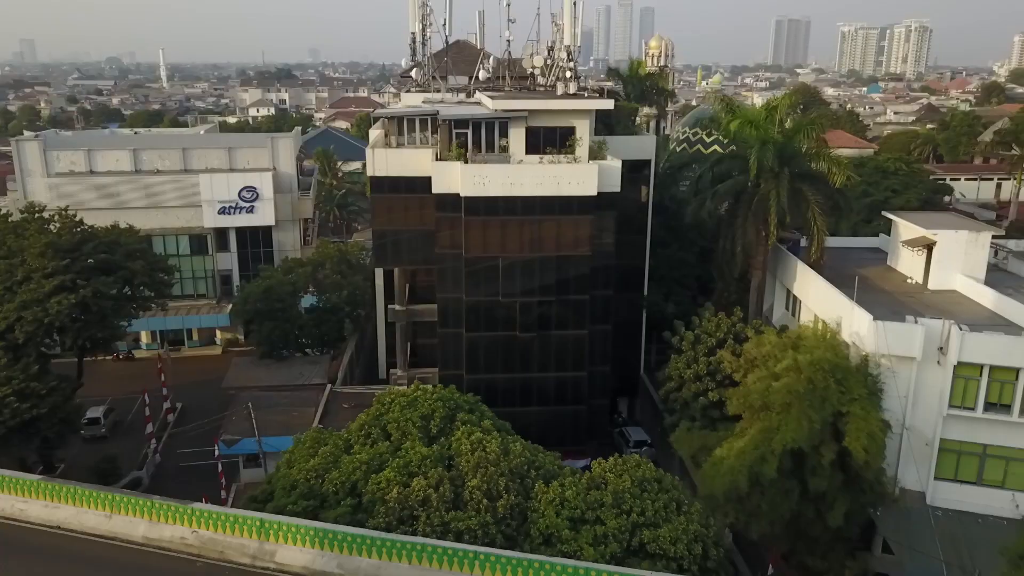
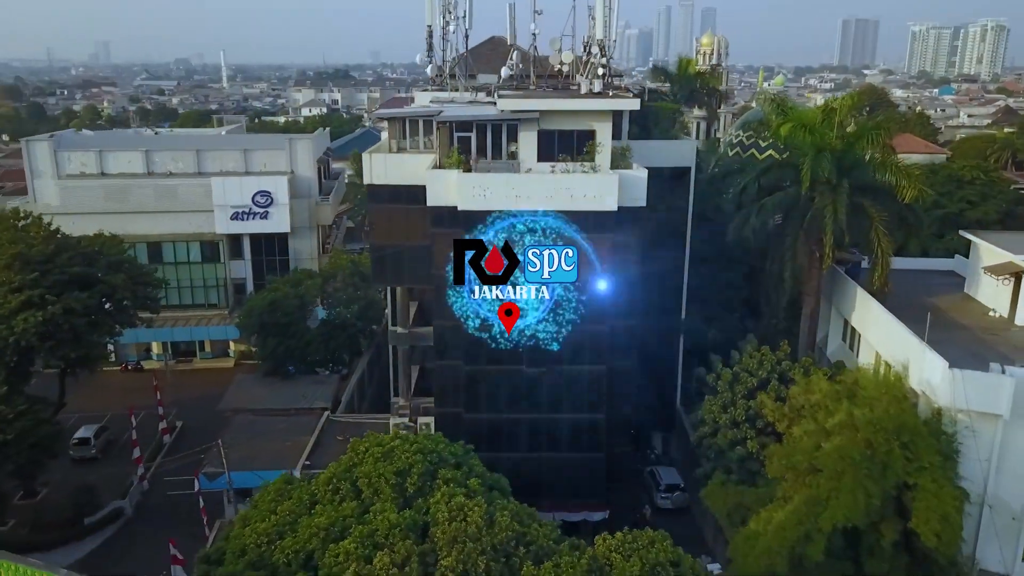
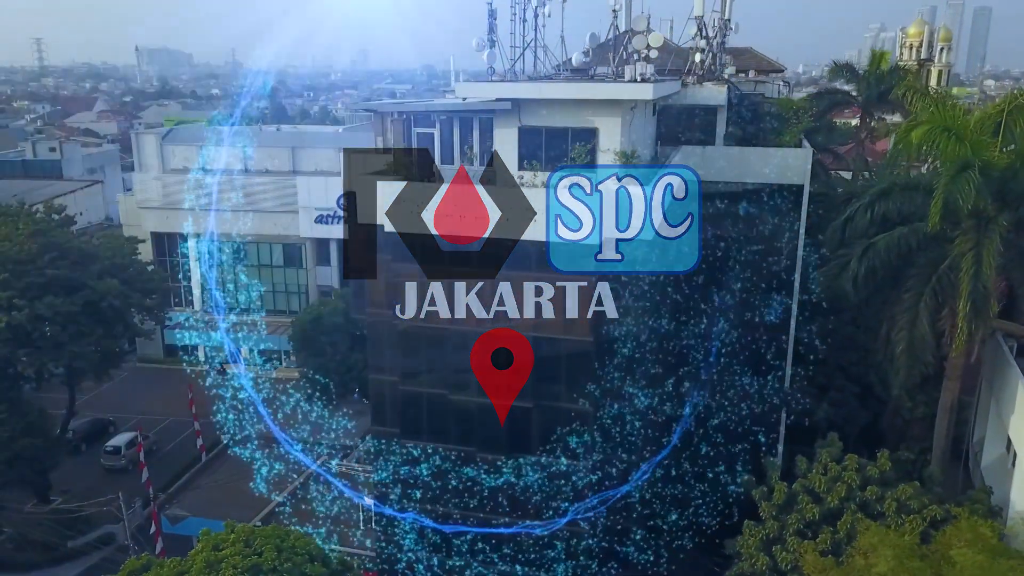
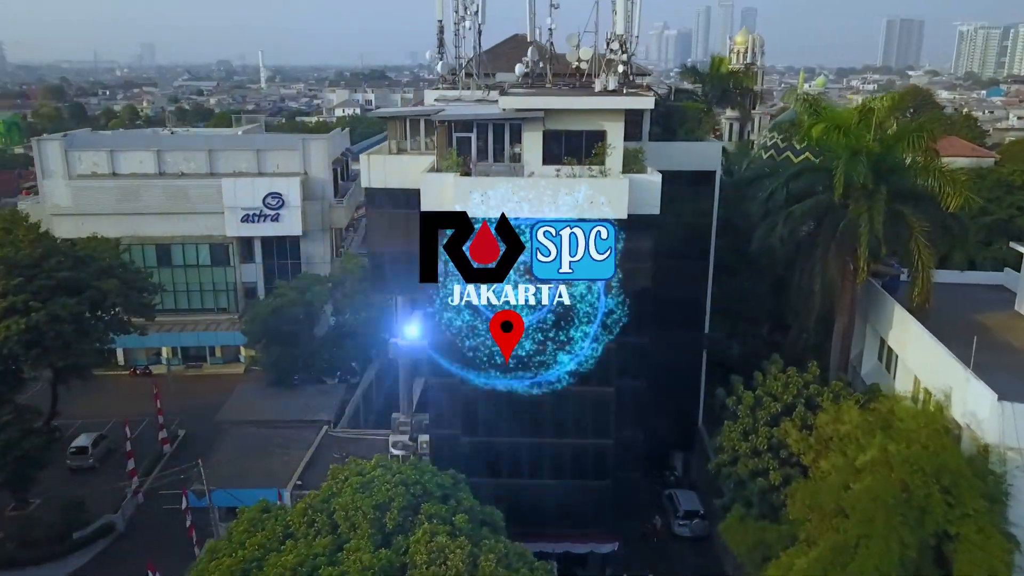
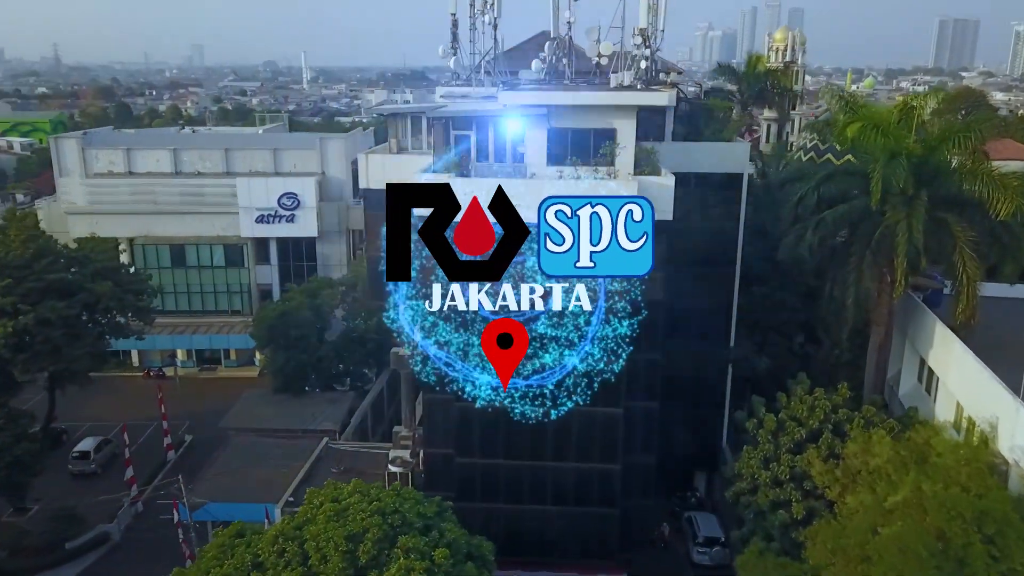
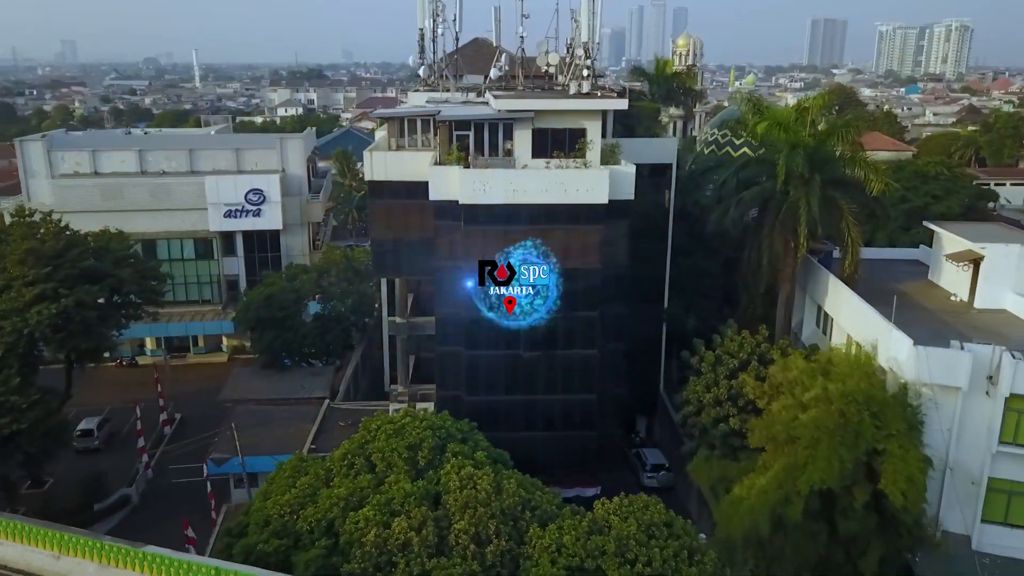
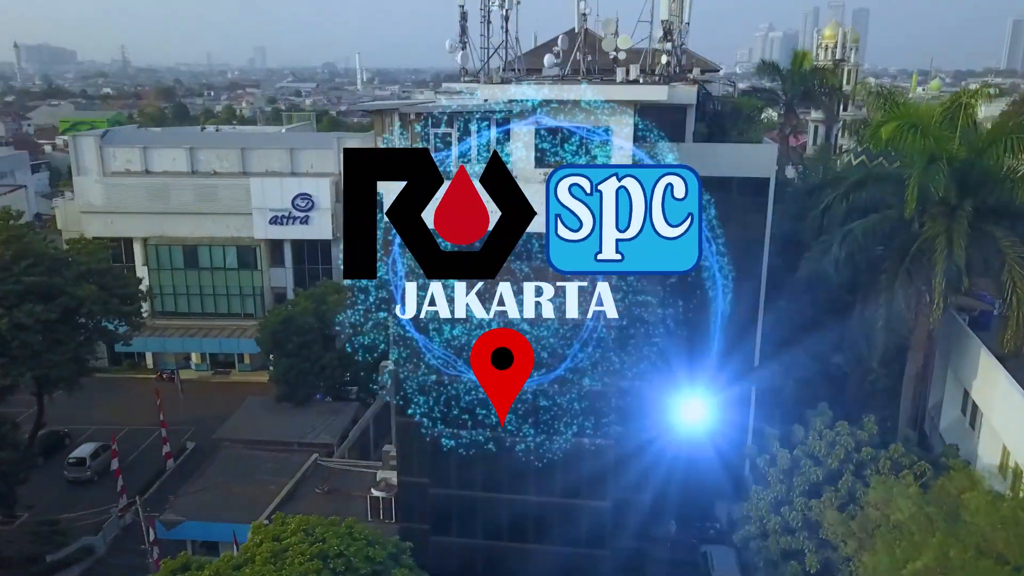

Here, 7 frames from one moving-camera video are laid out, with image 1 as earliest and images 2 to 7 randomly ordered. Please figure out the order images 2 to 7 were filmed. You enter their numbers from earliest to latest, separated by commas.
6, 2, 4, 5, 7, 3
